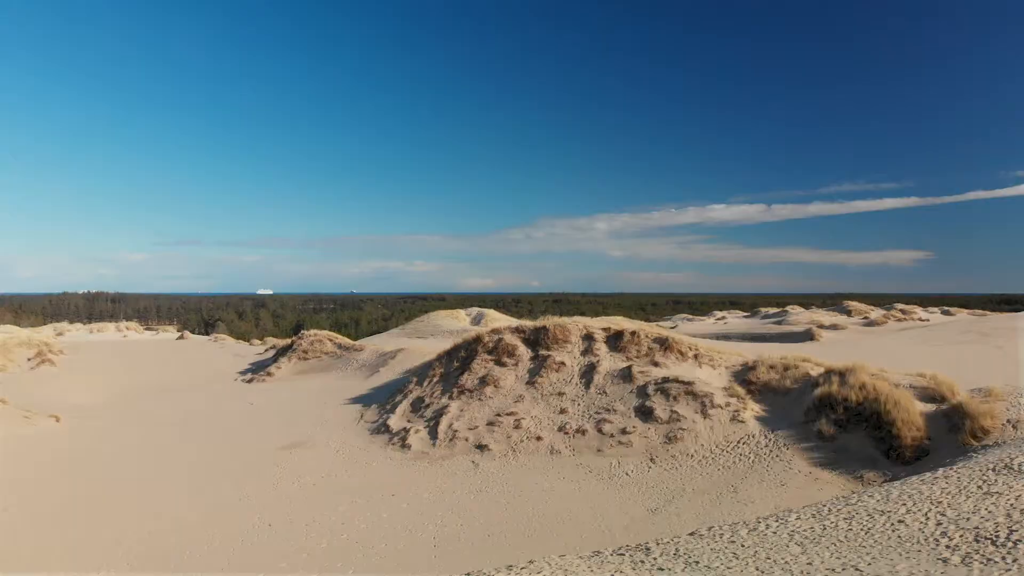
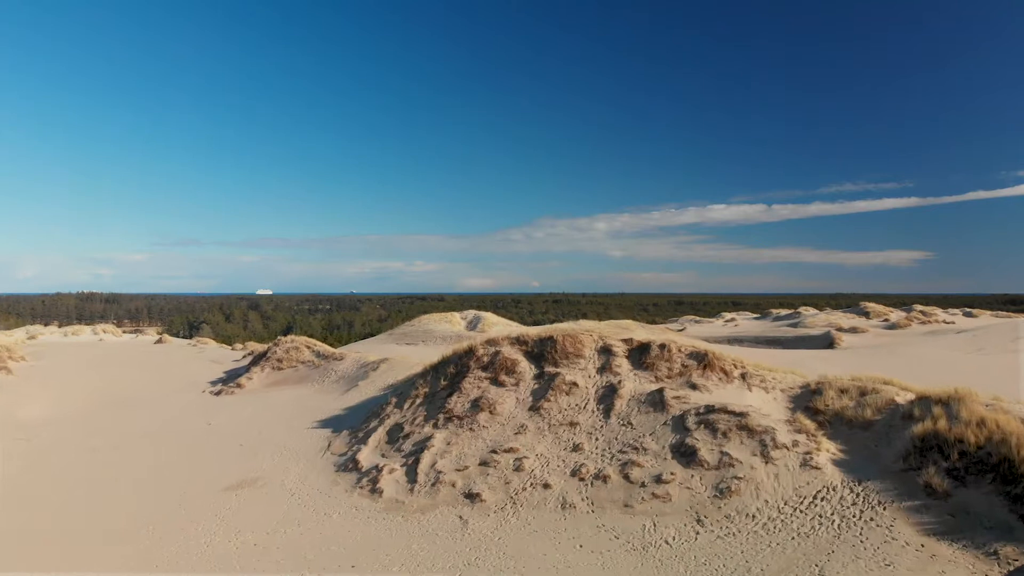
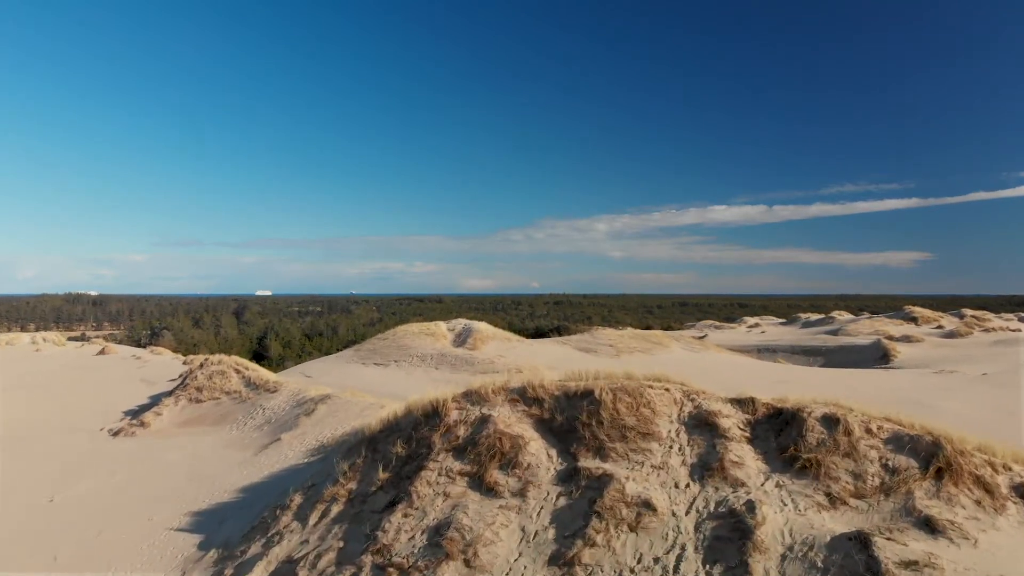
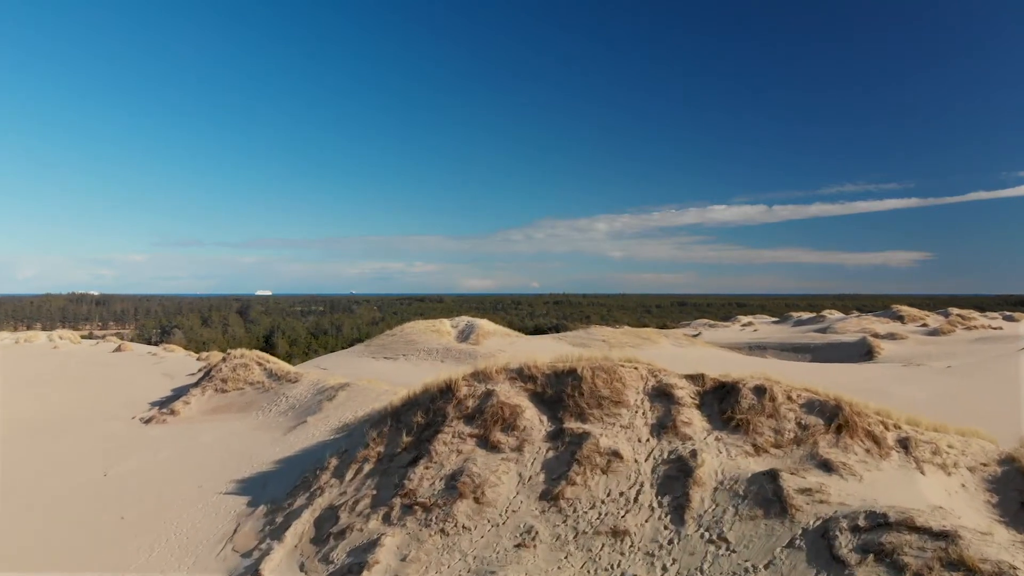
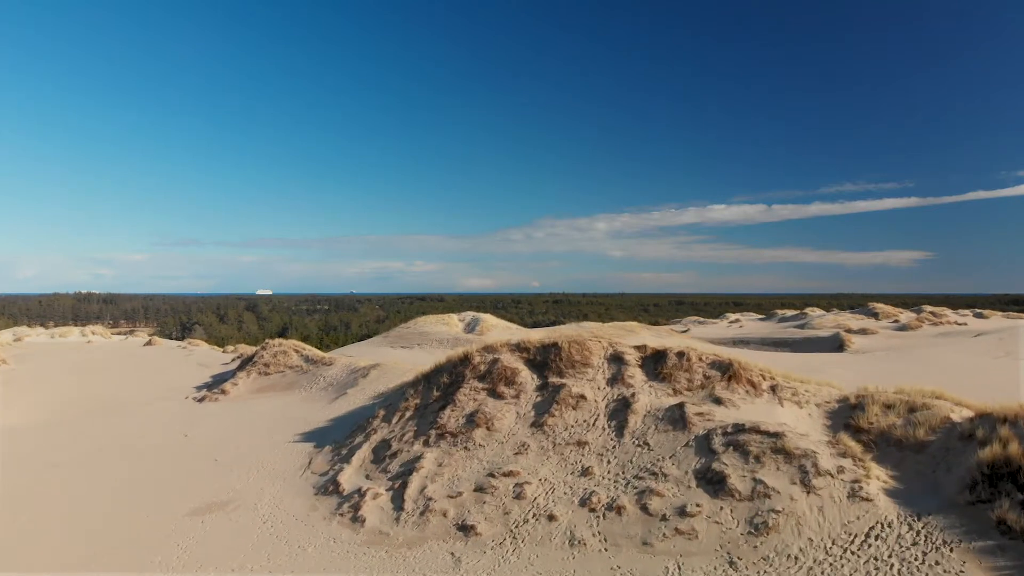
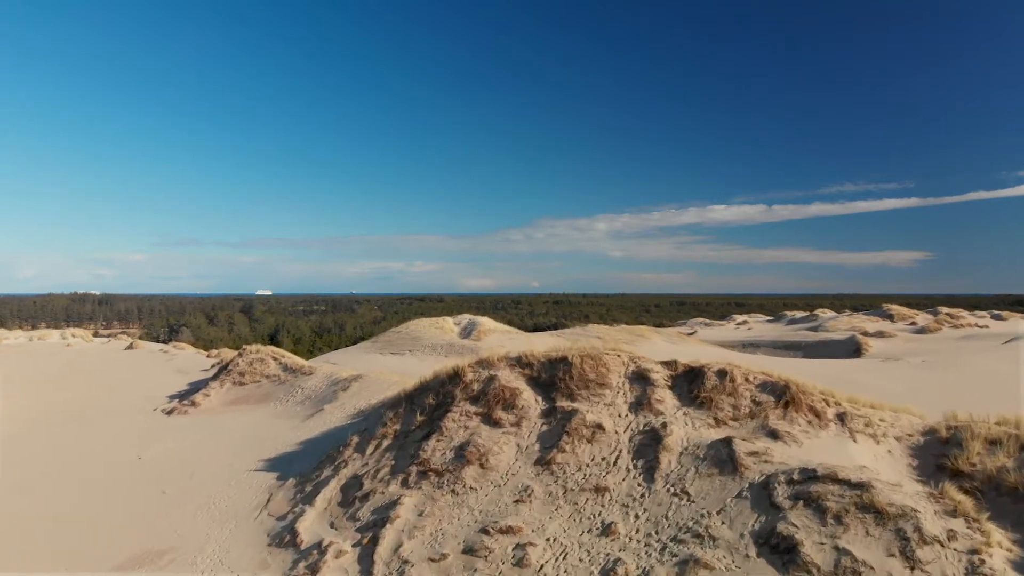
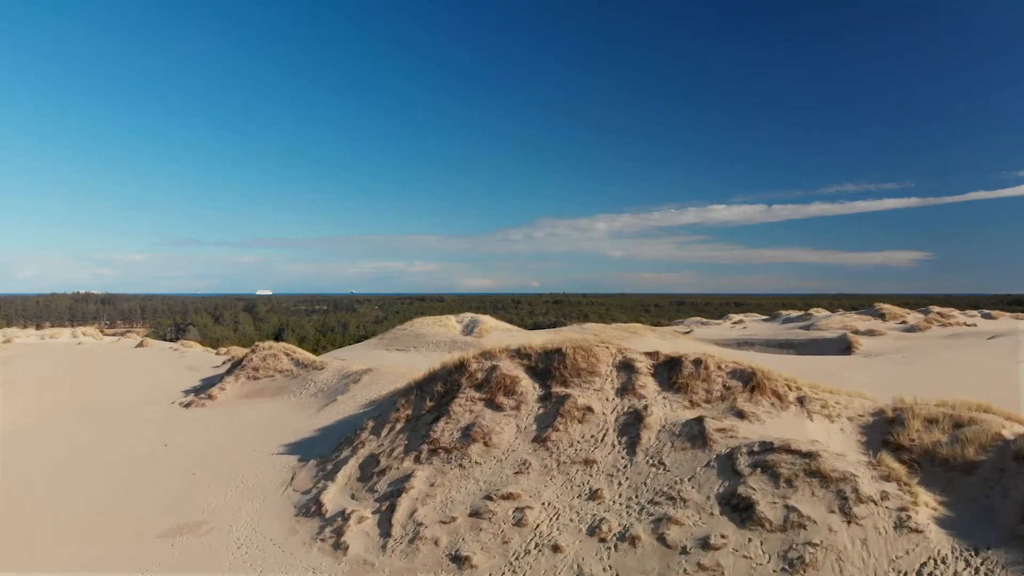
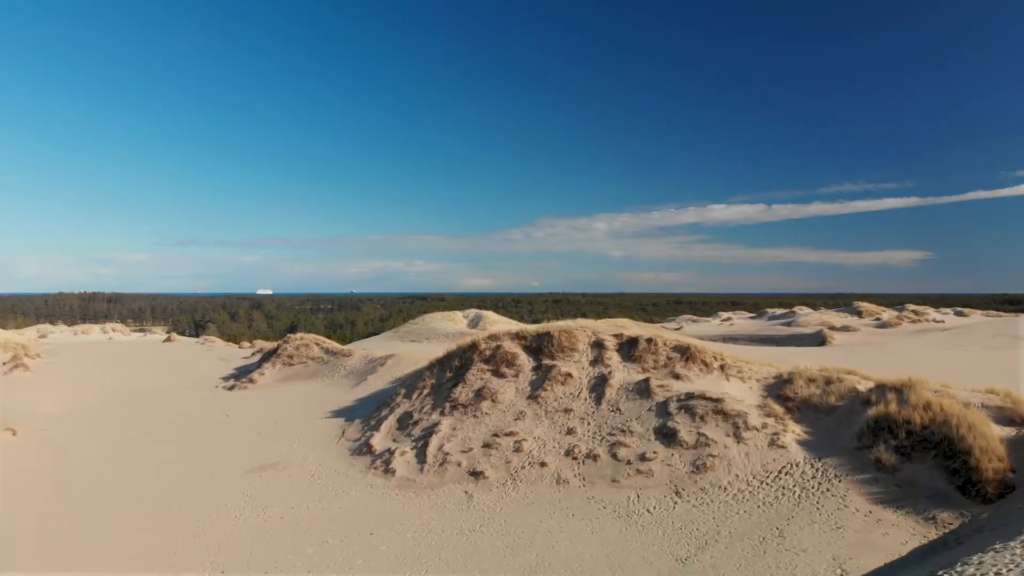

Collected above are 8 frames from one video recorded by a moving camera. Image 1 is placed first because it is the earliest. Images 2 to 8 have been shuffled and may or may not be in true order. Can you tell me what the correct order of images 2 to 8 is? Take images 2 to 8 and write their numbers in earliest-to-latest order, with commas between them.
8, 2, 5, 7, 6, 4, 3
